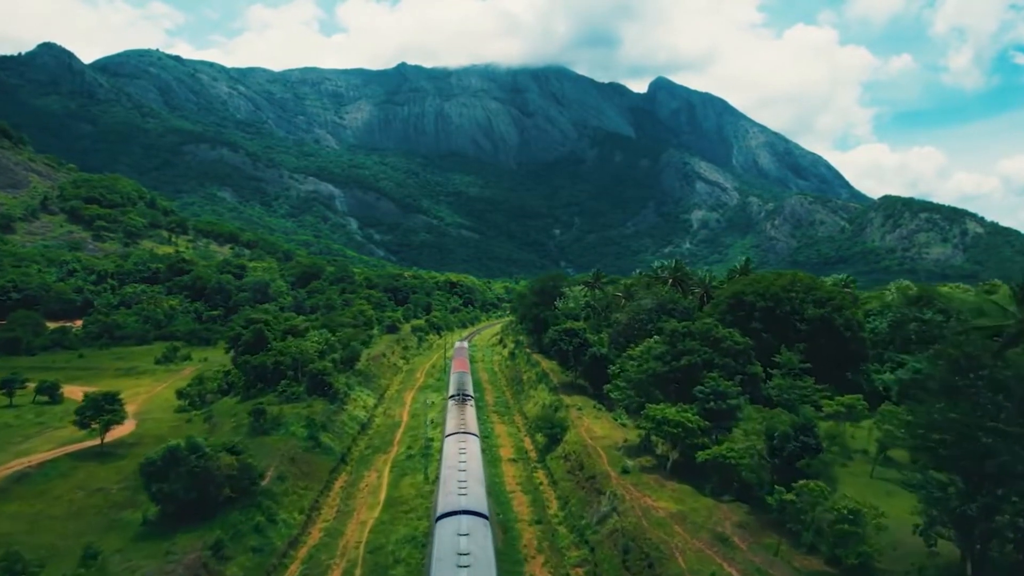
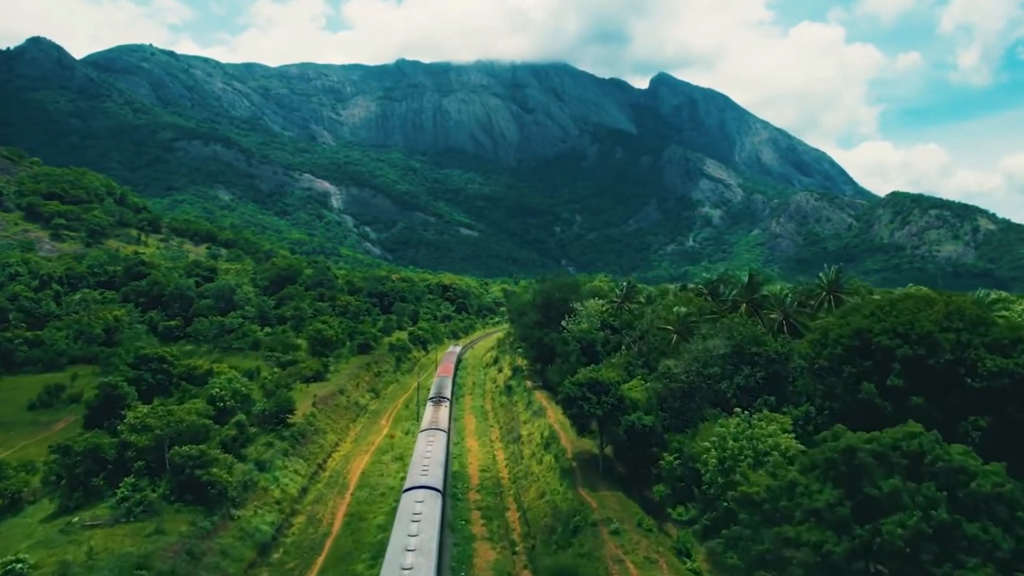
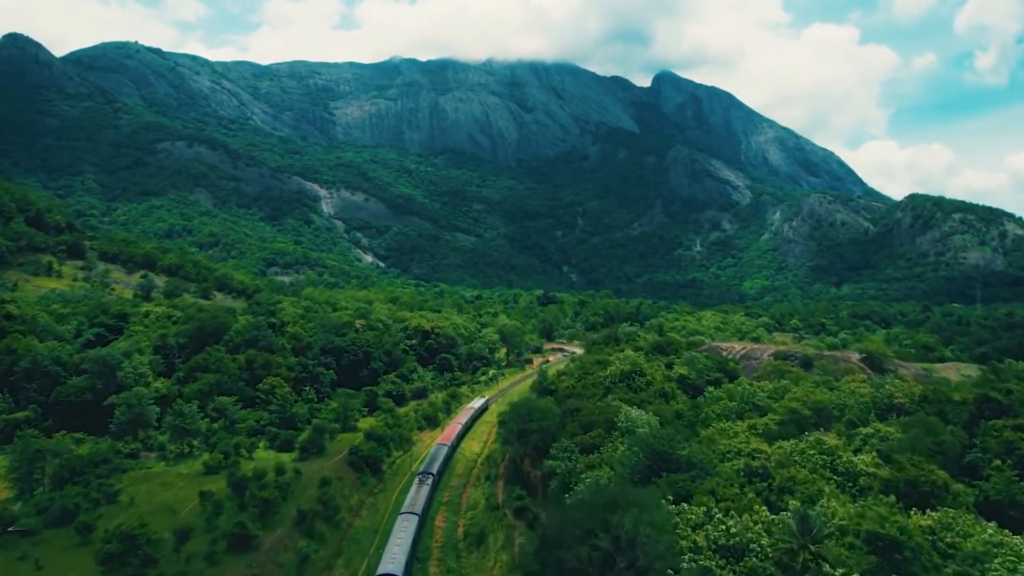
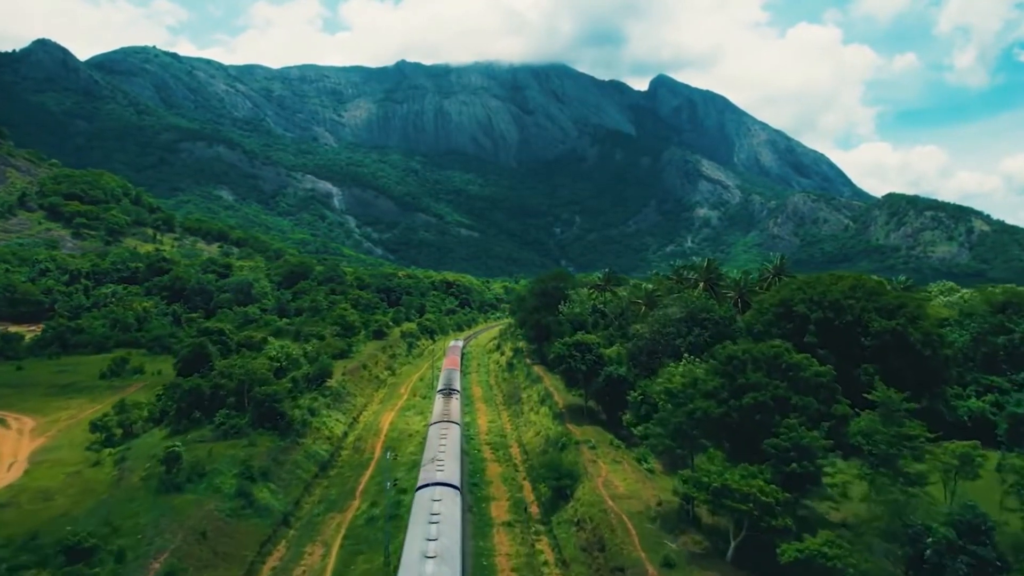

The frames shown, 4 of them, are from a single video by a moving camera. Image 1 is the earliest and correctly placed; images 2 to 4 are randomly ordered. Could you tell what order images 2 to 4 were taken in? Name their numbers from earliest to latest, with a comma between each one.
4, 2, 3
